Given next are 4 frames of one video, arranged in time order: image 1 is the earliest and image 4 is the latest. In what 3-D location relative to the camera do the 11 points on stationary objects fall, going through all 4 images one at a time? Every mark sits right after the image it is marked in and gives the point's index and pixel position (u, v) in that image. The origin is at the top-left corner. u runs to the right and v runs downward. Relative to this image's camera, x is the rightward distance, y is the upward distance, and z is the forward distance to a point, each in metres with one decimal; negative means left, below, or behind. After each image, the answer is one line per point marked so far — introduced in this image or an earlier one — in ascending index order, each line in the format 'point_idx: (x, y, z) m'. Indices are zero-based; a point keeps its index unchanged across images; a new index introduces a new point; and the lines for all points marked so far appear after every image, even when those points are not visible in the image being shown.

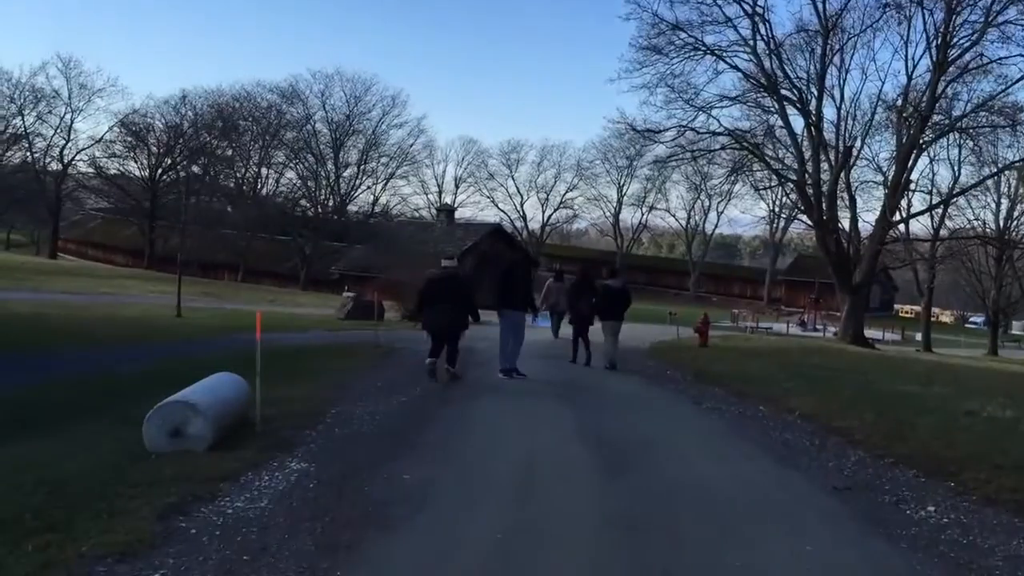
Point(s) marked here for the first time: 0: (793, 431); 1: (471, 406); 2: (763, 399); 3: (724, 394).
0: (+3.2, -1.6, +12.3) m
1: (-0.5, -1.4, +12.6) m
2: (+3.5, -1.6, +15.1) m
3: (+3.1, -1.6, +15.9) m
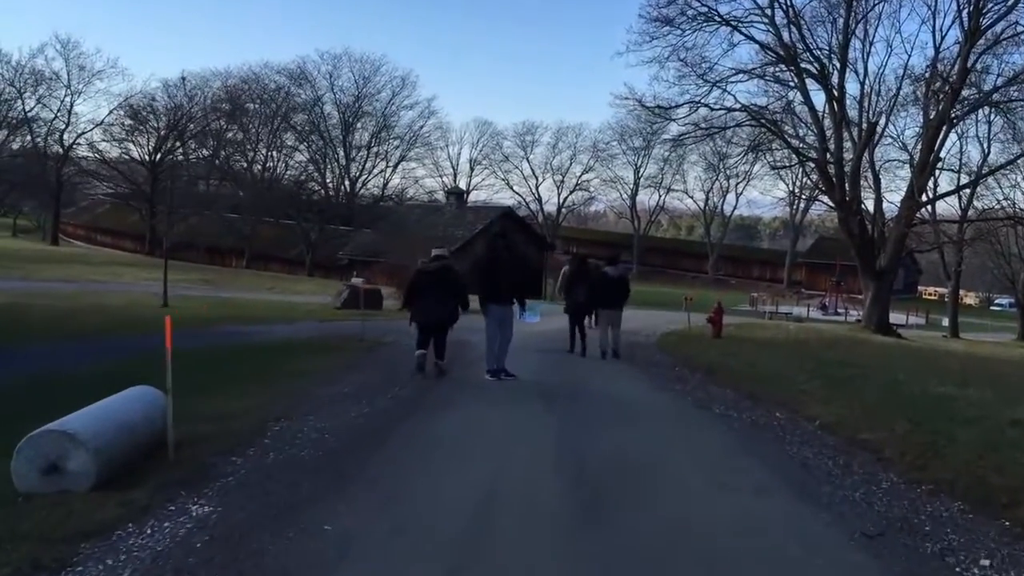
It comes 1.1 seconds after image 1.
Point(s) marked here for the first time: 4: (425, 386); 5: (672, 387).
0: (+2.9, -1.6, +10.7) m
1: (-0.7, -1.3, +11.0) m
2: (+3.3, -1.5, +13.4) m
3: (+2.9, -1.4, +14.3) m
4: (-1.2, -1.2, +14.0) m
5: (+2.3, -1.4, +15.4) m
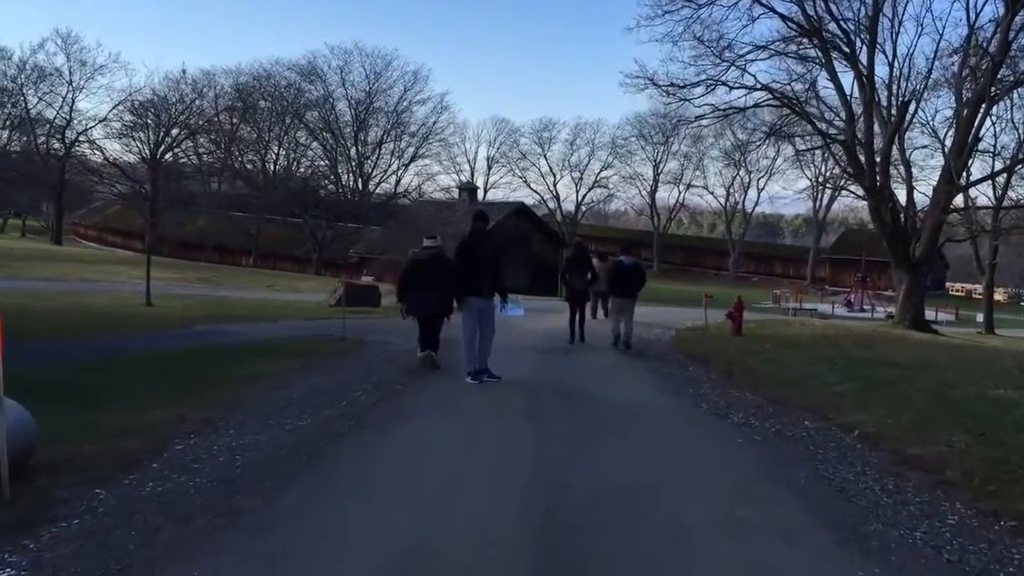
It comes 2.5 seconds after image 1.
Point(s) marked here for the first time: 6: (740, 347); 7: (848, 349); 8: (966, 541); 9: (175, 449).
0: (+2.7, -1.4, +8.6) m
1: (-1.0, -1.2, +9.0) m
2: (+3.1, -1.3, +11.3) m
3: (+2.7, -1.3, +12.2) m
4: (-1.4, -1.1, +12.0) m
5: (+2.1, -1.3, +13.3) m
6: (+4.0, -1.0, +19.3) m
7: (+5.6, -1.0, +18.1) m
8: (+2.7, -1.5, +6.4) m
9: (-2.4, -1.2, +7.8) m
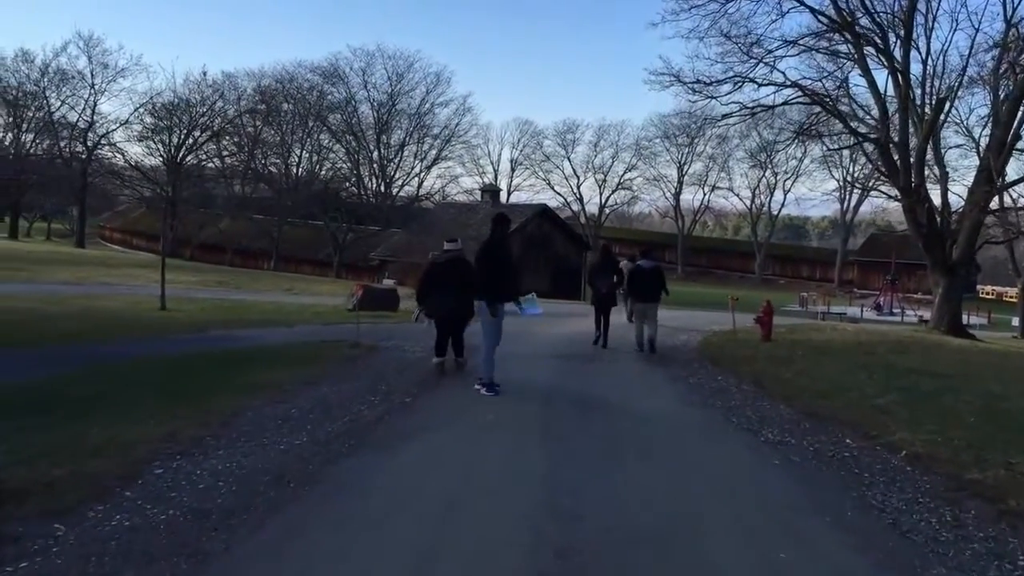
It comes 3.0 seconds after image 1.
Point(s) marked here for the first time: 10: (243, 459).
0: (+2.8, -1.5, +7.8) m
1: (-0.9, -1.2, +8.2) m
2: (+3.3, -1.4, +10.5) m
3: (+2.9, -1.4, +11.4) m
4: (-1.2, -1.2, +11.3) m
5: (+2.3, -1.3, +12.6) m
6: (+4.4, -1.1, +18.4) m
7: (+5.9, -1.1, +17.2) m
8: (+2.7, -1.5, +5.6) m
9: (-2.3, -1.2, +7.2) m
10: (-1.9, -1.2, +7.7) m
